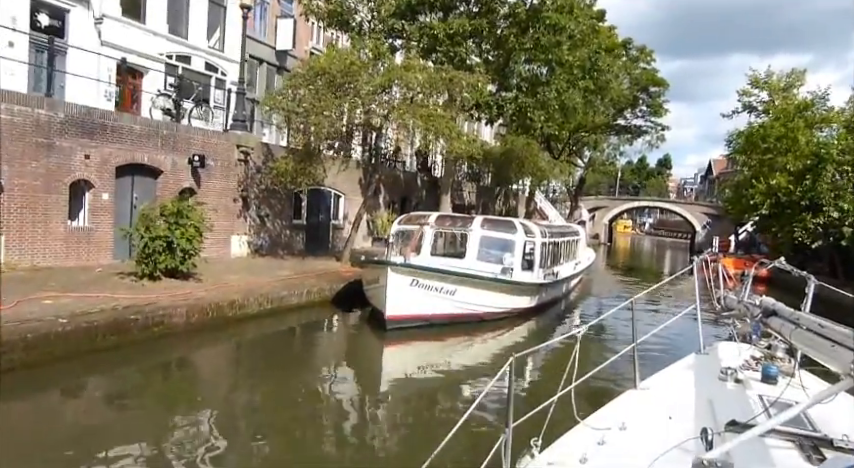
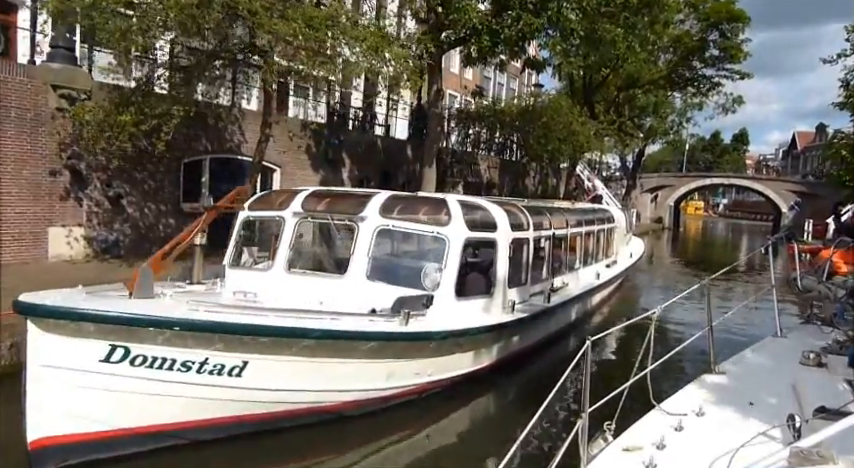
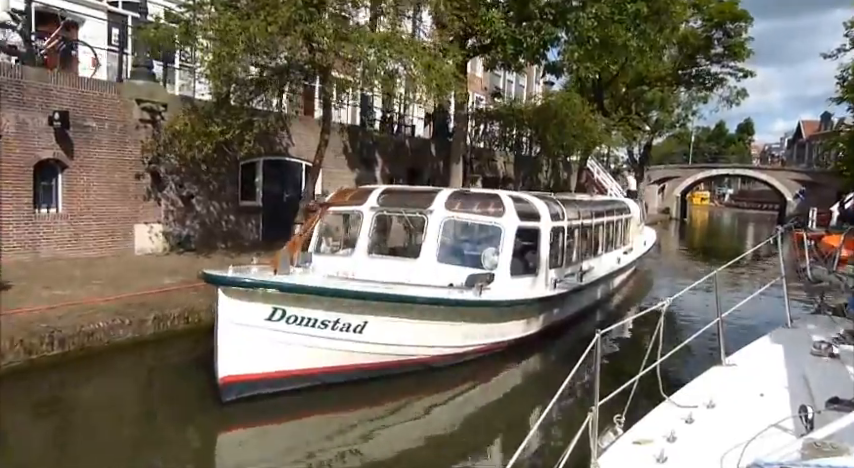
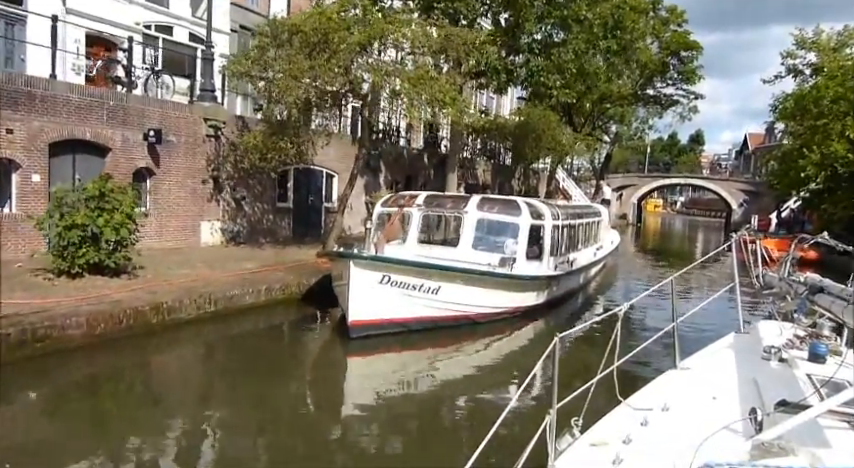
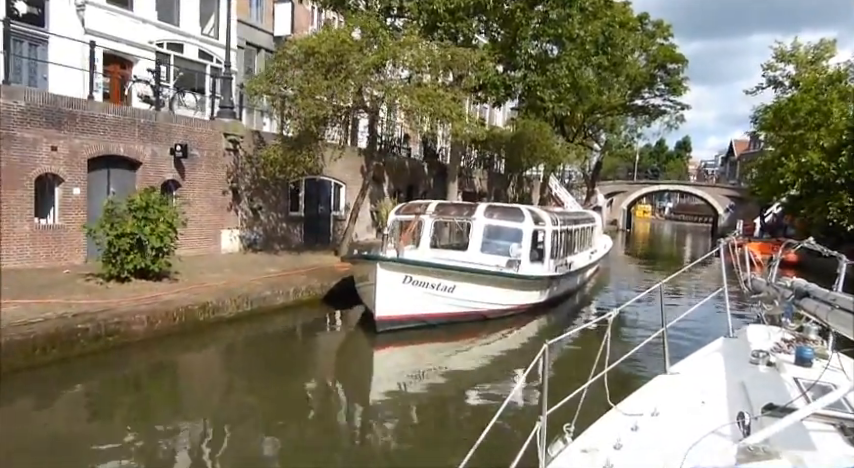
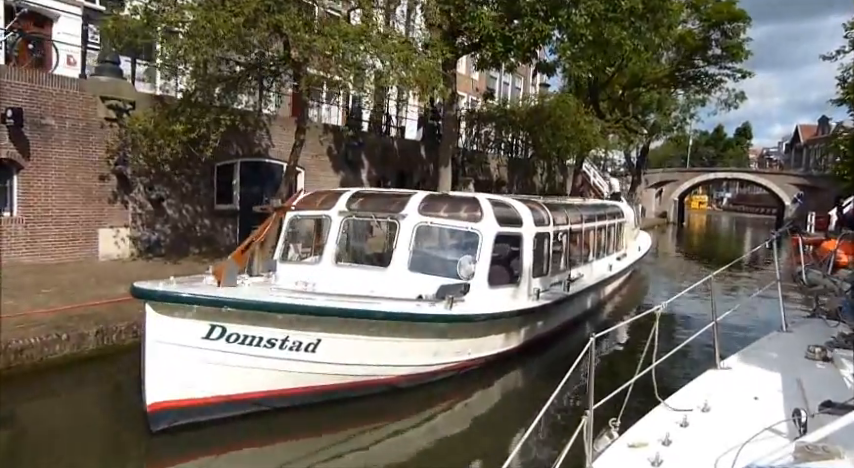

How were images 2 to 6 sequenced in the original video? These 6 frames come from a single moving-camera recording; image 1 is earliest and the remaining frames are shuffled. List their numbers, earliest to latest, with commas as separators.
5, 4, 3, 6, 2
